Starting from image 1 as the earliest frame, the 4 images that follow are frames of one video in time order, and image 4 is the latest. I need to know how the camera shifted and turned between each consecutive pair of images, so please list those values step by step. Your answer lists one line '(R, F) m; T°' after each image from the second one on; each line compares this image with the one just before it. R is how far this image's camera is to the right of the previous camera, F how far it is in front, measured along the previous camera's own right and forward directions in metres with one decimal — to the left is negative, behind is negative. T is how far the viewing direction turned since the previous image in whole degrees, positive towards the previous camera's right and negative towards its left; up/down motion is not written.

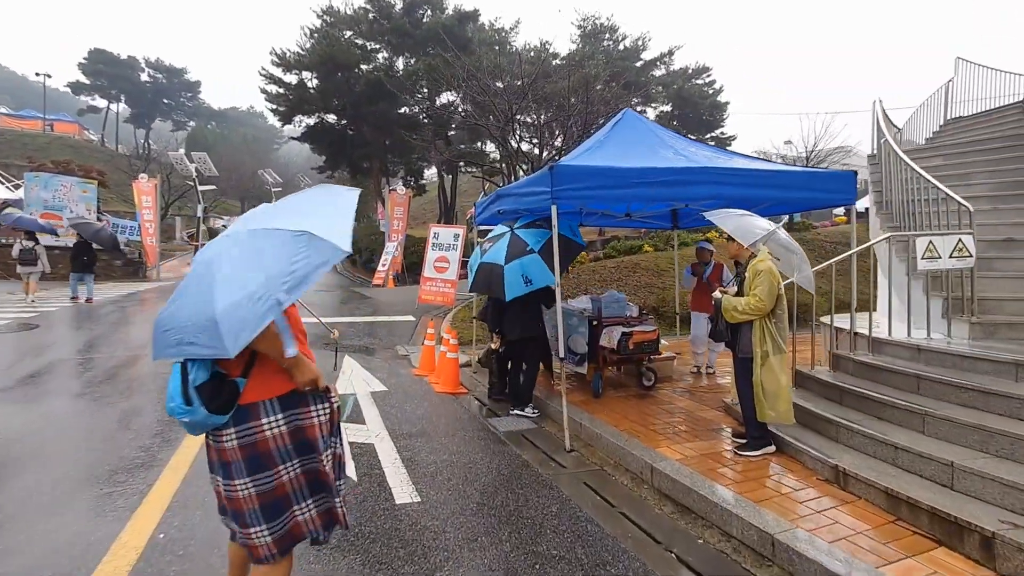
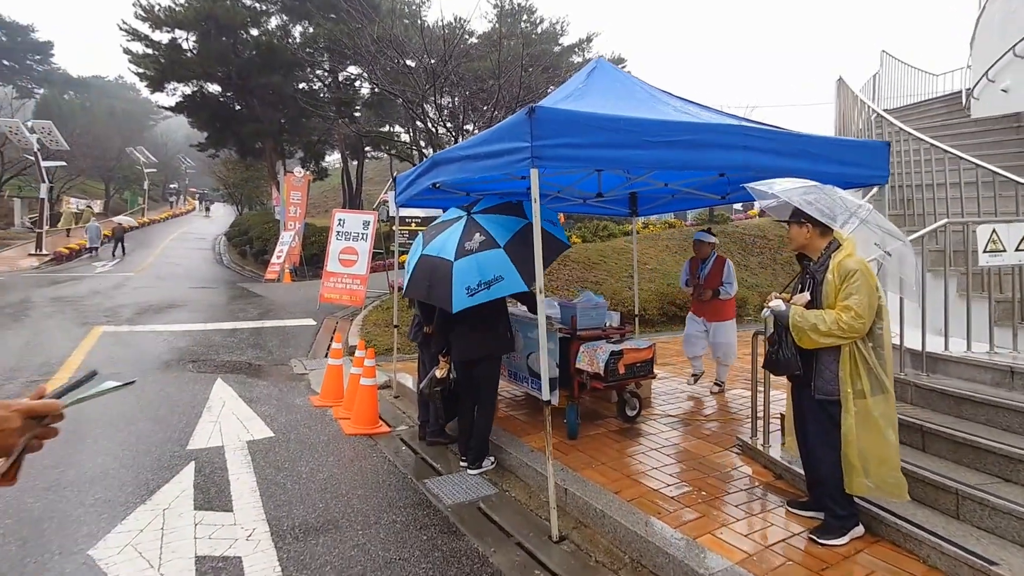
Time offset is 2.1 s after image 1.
(-0.3, +1.9) m; +10°
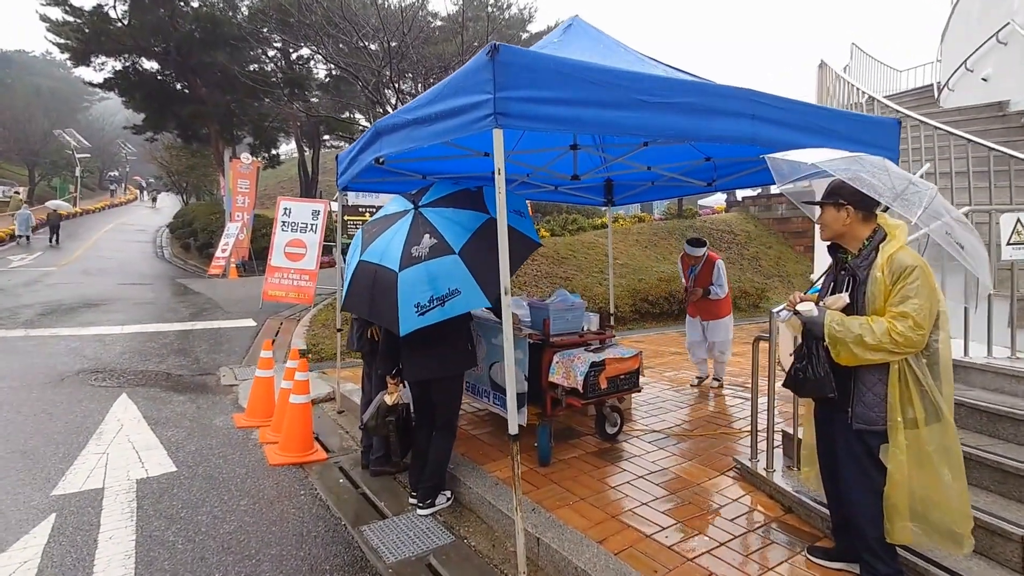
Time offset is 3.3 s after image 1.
(+0.1, +0.8) m; +4°
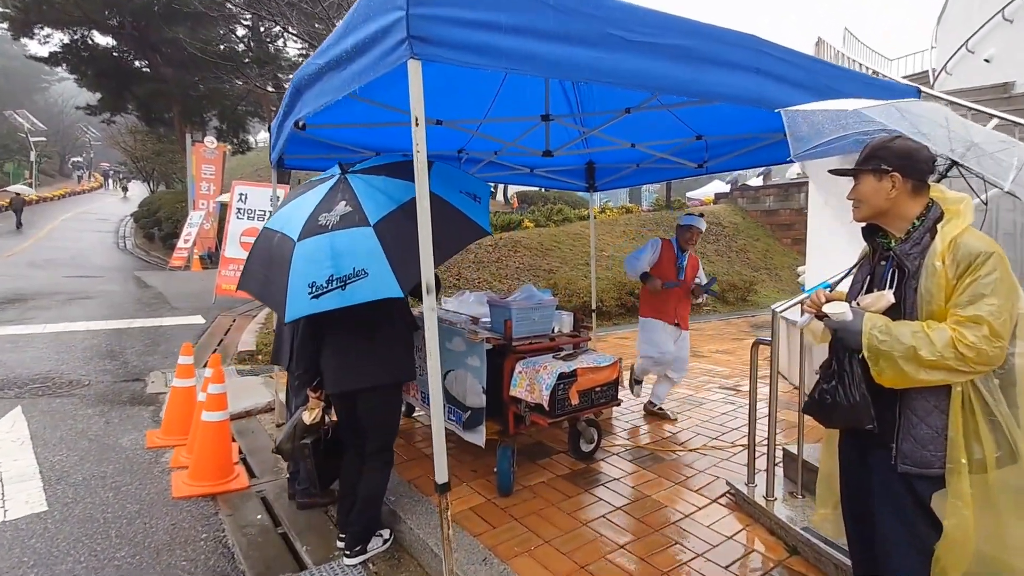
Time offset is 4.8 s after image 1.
(+0.2, +0.7) m; +2°
